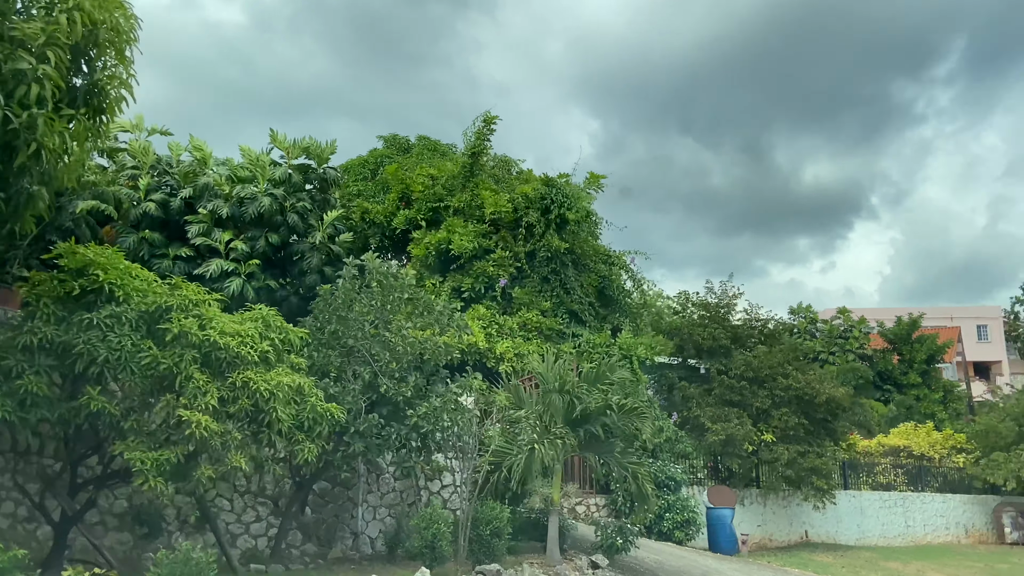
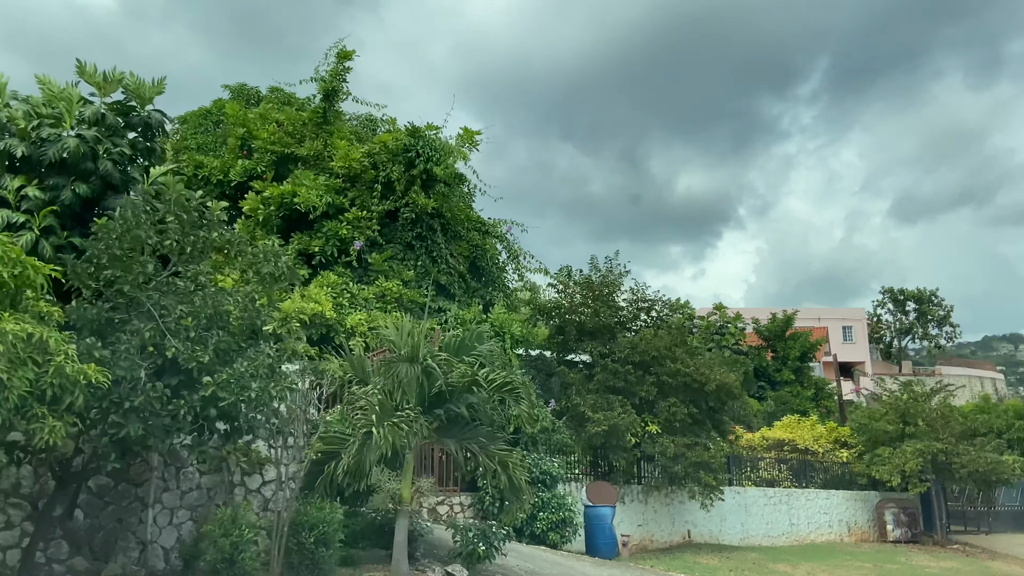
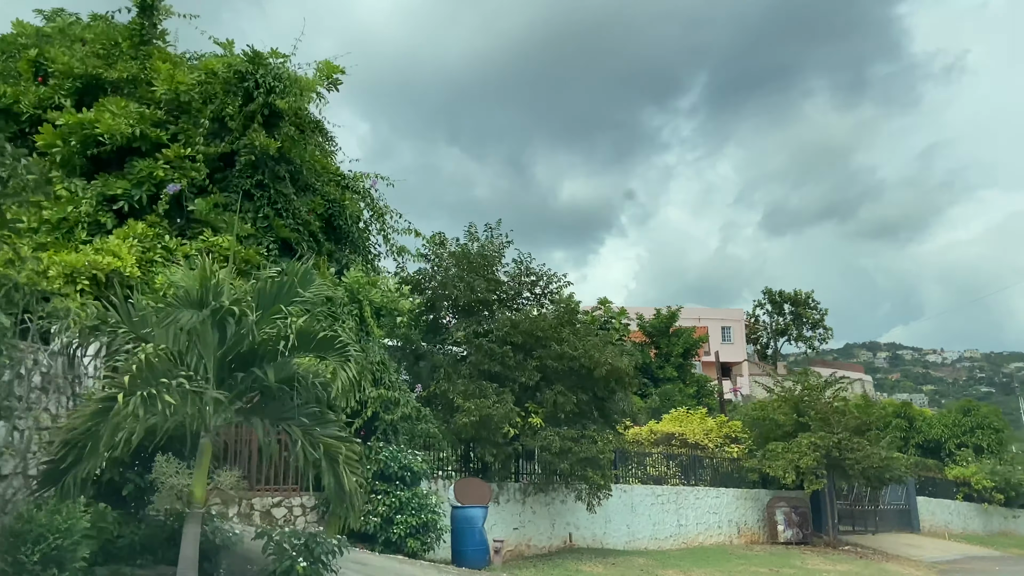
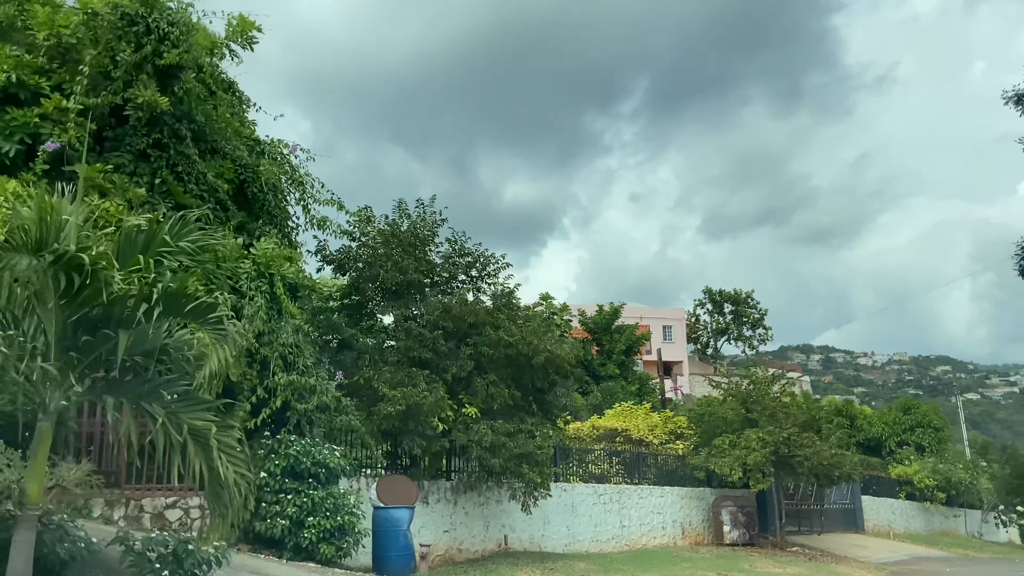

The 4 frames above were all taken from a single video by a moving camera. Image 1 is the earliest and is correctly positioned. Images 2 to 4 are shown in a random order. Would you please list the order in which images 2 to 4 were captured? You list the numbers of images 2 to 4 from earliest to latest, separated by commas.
2, 3, 4
